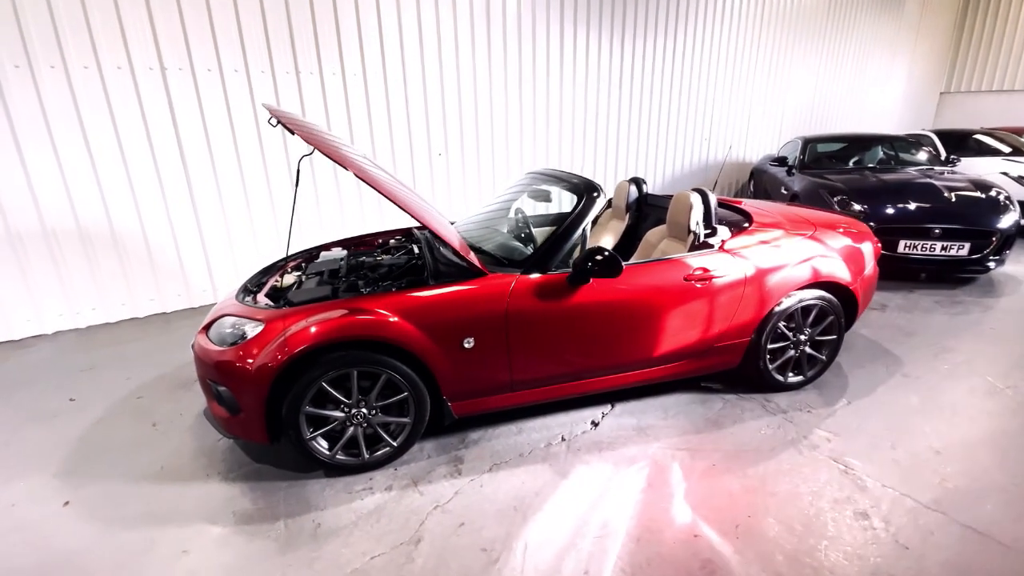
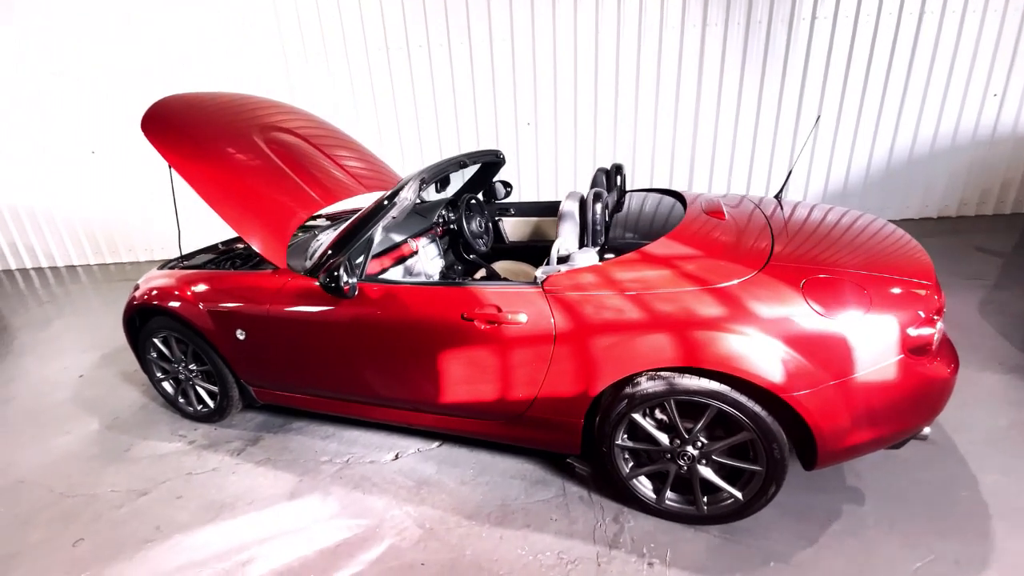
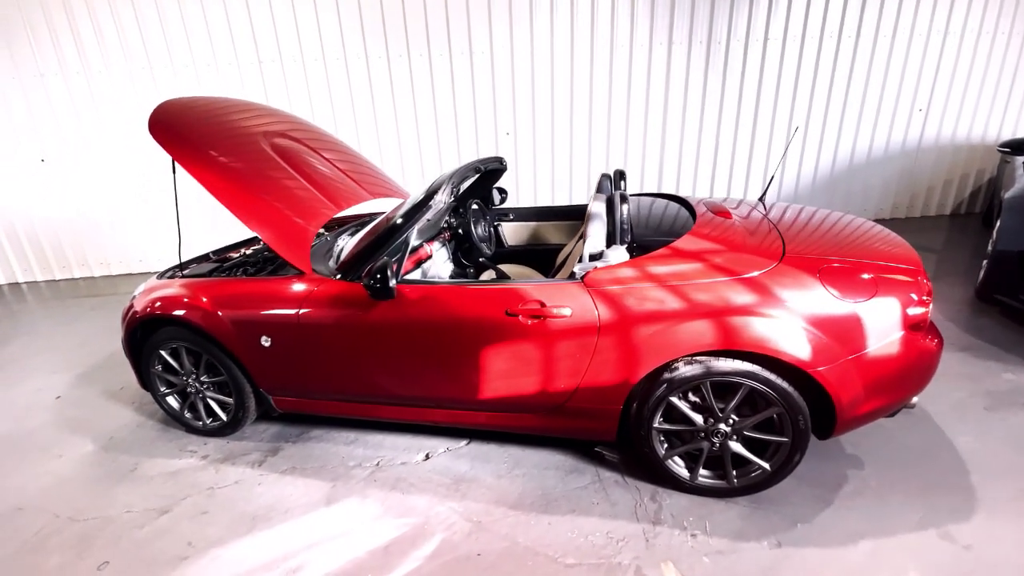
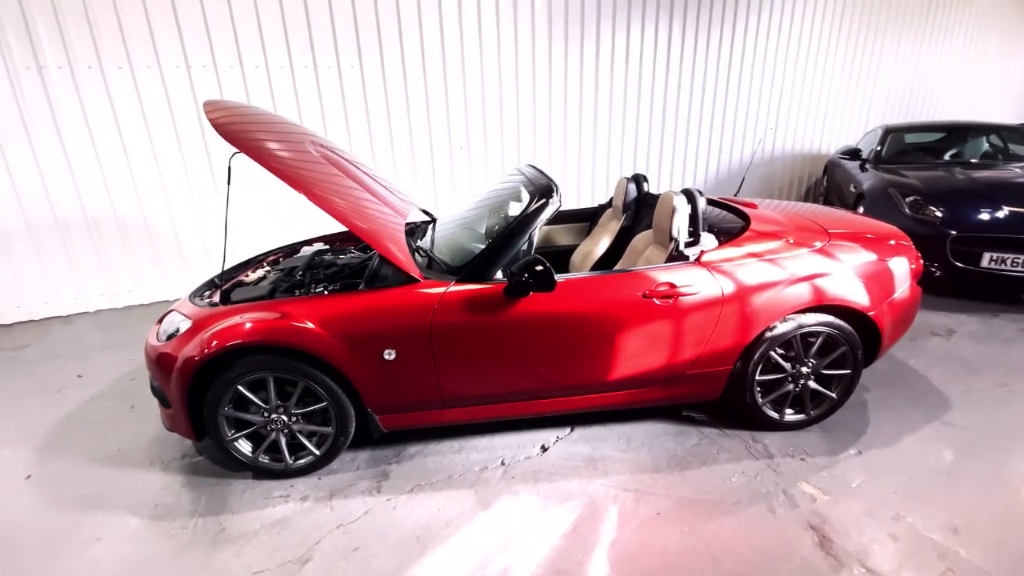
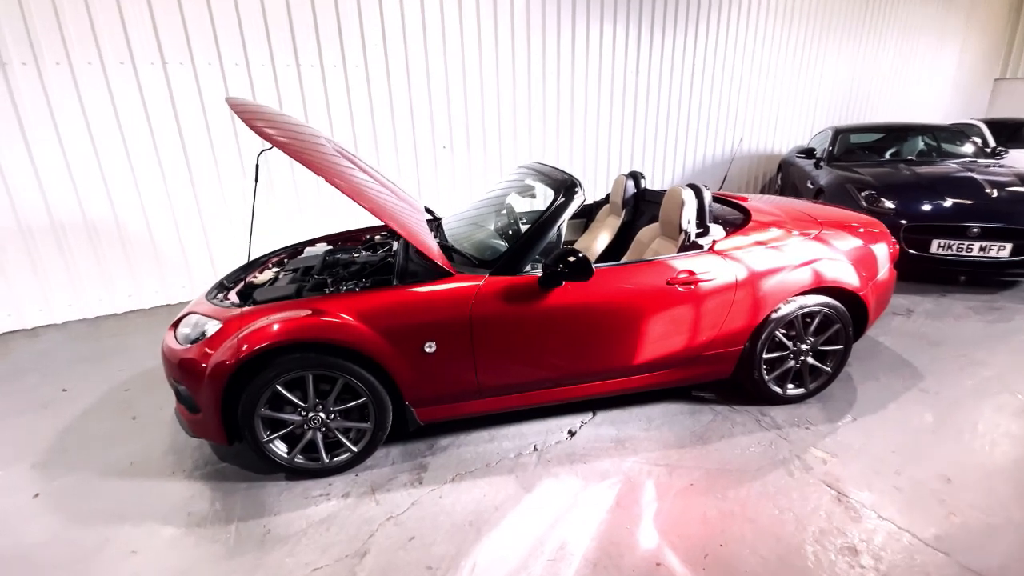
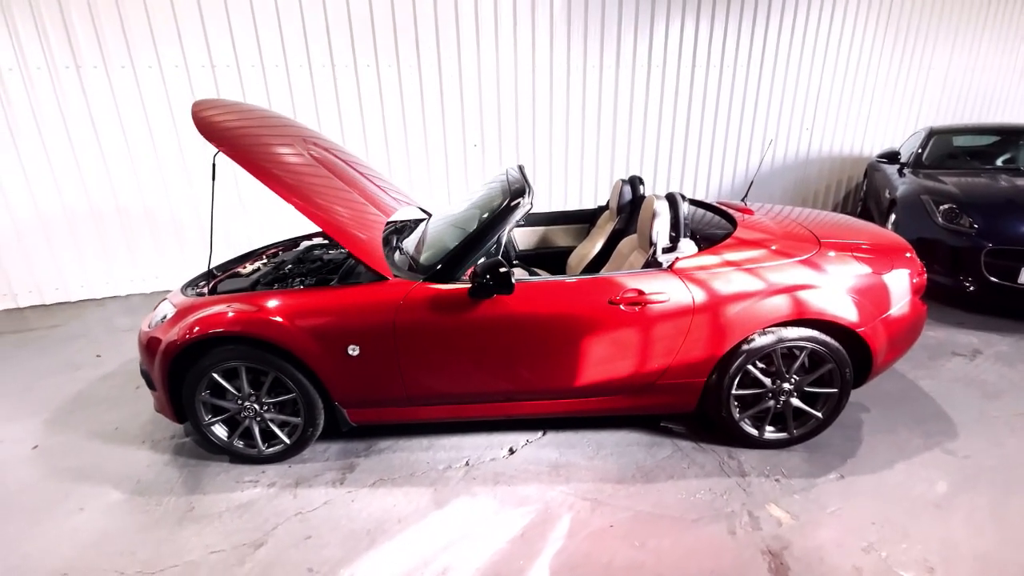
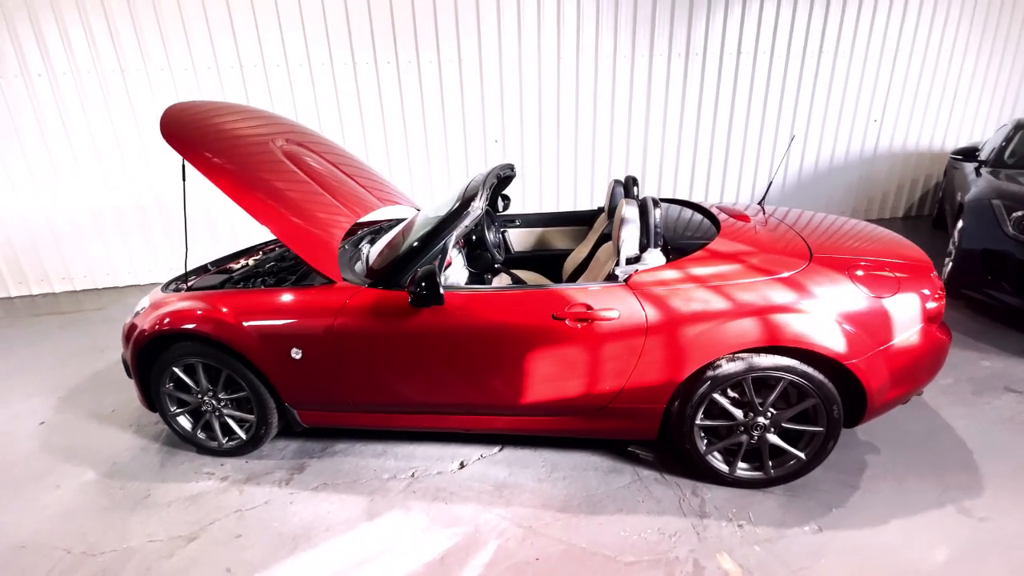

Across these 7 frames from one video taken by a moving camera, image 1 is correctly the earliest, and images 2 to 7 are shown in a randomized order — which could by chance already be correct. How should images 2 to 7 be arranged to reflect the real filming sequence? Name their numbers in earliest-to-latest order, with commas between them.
5, 4, 6, 7, 3, 2
